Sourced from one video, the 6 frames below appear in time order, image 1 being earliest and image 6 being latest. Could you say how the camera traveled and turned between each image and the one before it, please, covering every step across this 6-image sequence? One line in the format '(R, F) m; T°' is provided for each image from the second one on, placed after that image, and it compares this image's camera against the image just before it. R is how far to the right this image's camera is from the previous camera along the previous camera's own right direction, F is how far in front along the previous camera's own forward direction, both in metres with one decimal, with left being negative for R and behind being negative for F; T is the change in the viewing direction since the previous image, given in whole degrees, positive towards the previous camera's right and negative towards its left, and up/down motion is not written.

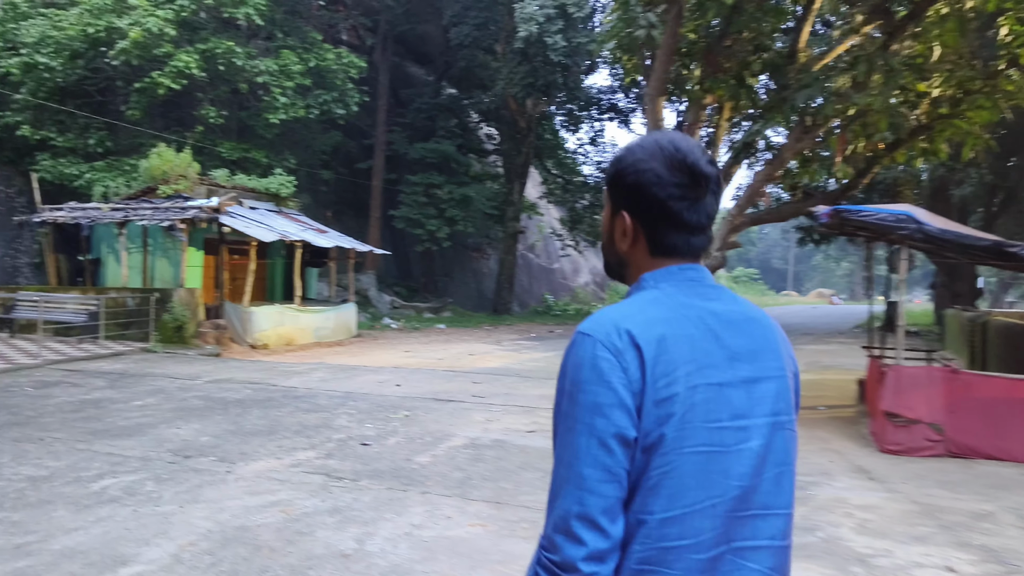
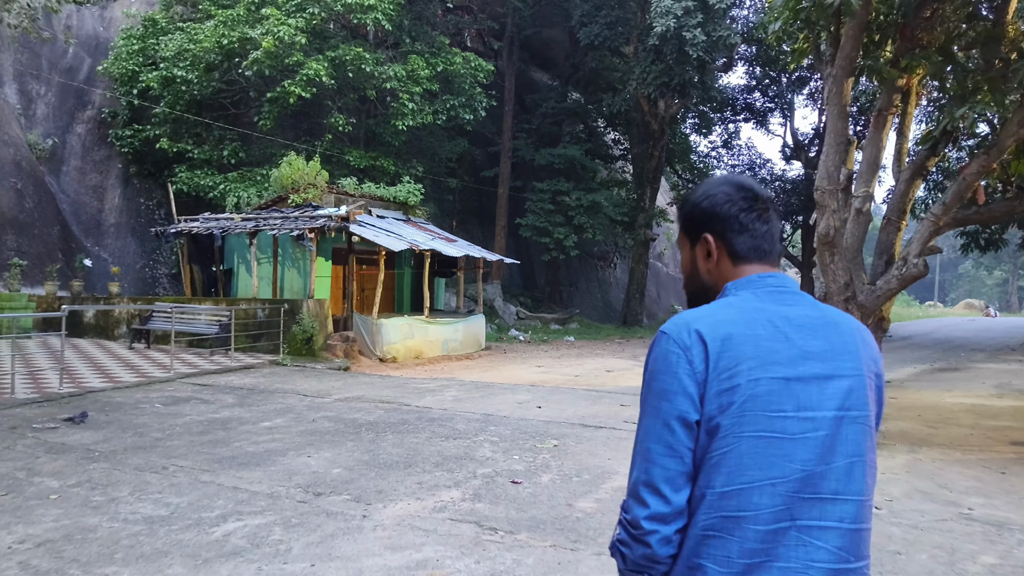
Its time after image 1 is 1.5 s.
(-0.5, +1.1) m; -9°
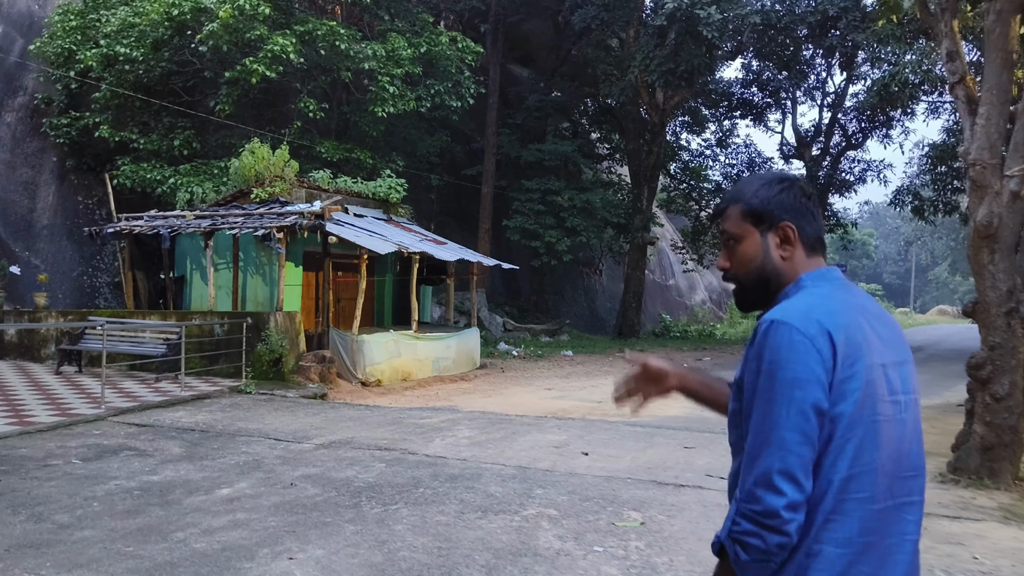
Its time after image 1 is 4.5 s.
(-0.7, +2.0) m; +3°
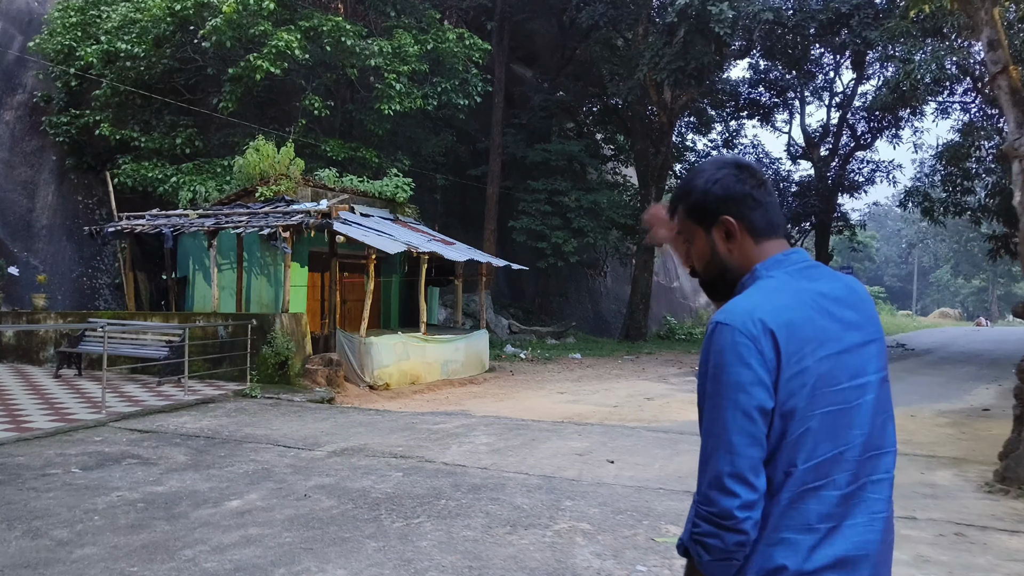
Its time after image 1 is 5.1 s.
(-0.2, +0.3) m; 0°
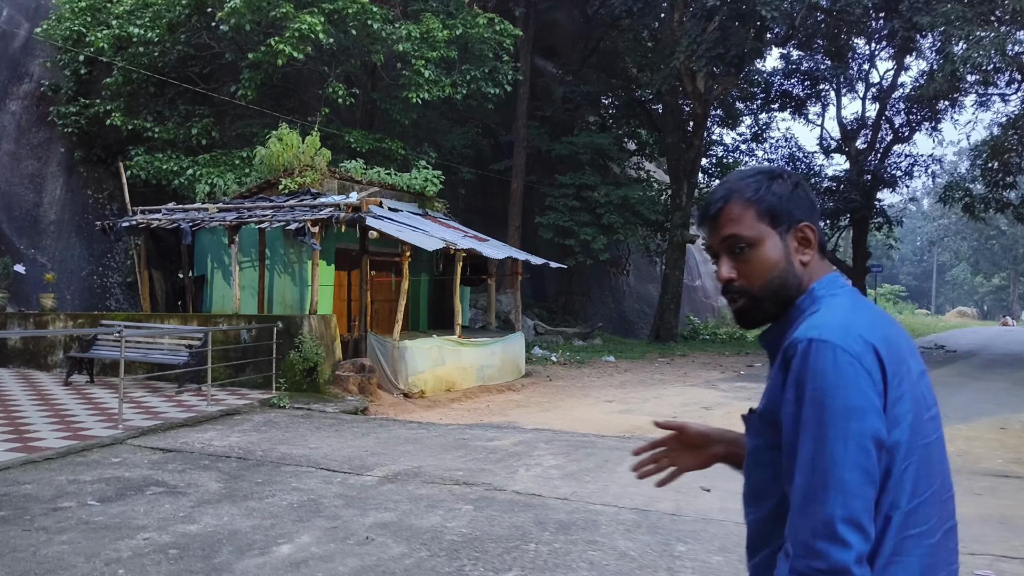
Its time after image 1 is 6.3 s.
(-0.6, +0.9) m; 0°
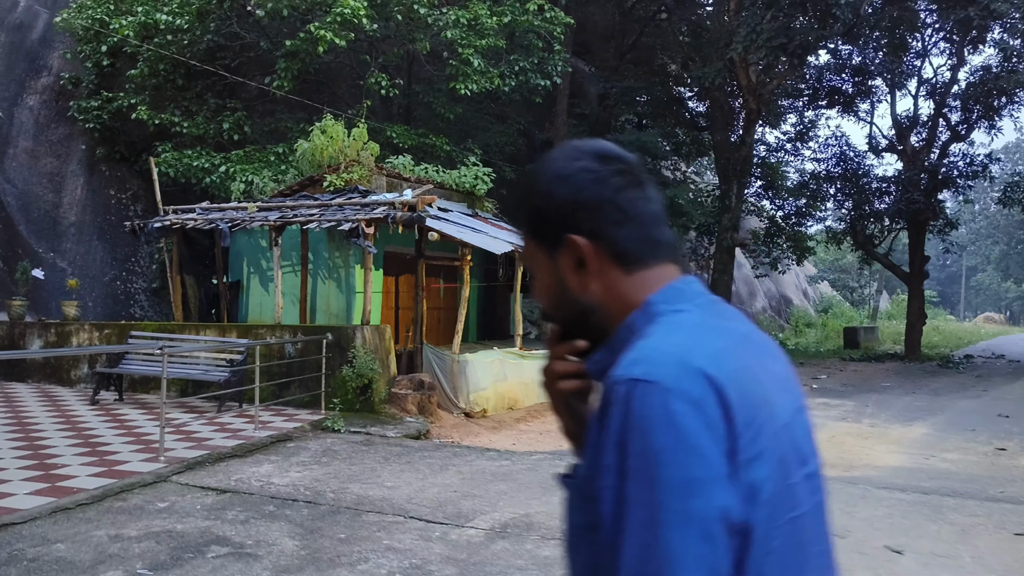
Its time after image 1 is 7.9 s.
(-0.9, +1.1) m; -1°
